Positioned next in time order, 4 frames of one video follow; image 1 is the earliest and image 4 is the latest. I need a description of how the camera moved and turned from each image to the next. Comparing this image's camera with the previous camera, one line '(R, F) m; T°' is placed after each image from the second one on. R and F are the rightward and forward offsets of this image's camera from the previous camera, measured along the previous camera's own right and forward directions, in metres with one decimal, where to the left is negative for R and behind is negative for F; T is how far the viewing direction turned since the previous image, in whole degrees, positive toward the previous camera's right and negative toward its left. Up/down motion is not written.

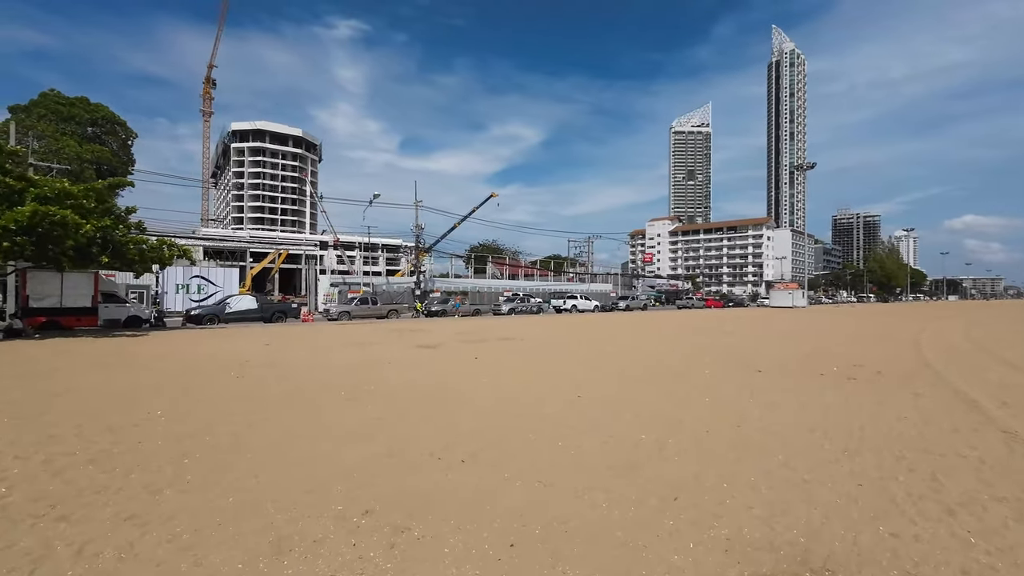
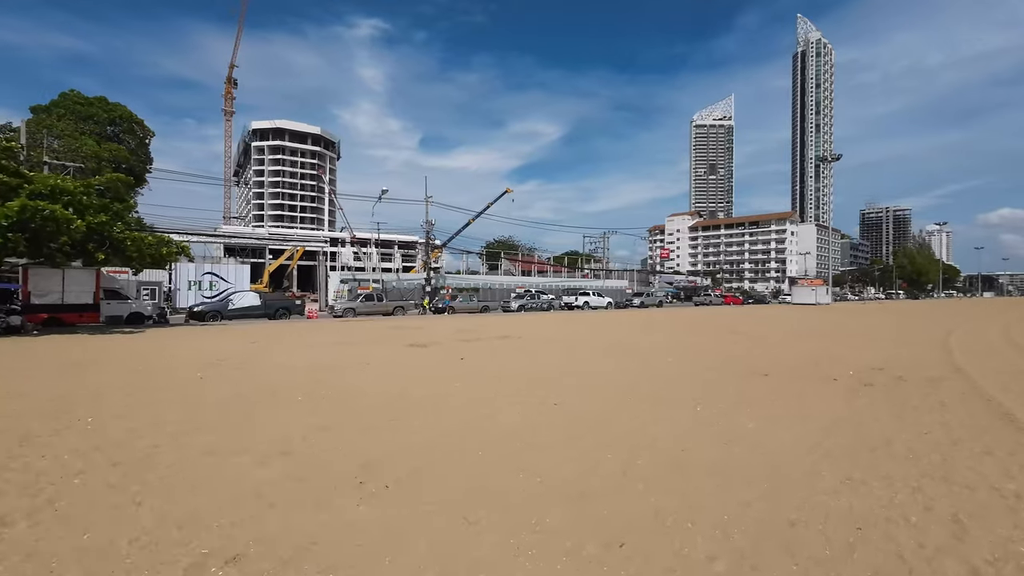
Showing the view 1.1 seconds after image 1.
(+0.8, +0.8) m; -2°
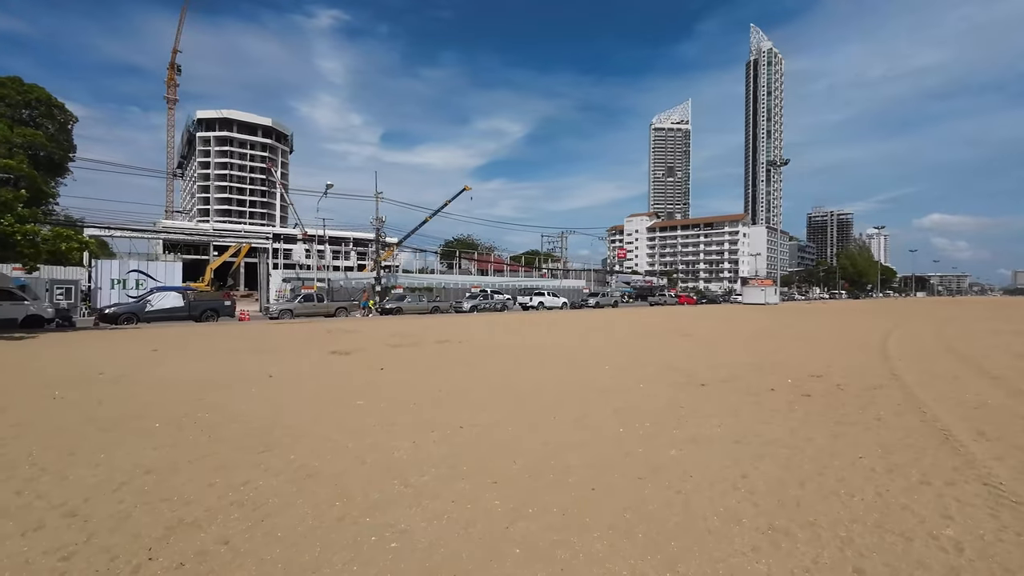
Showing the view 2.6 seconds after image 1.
(+0.9, +1.0) m; +4°
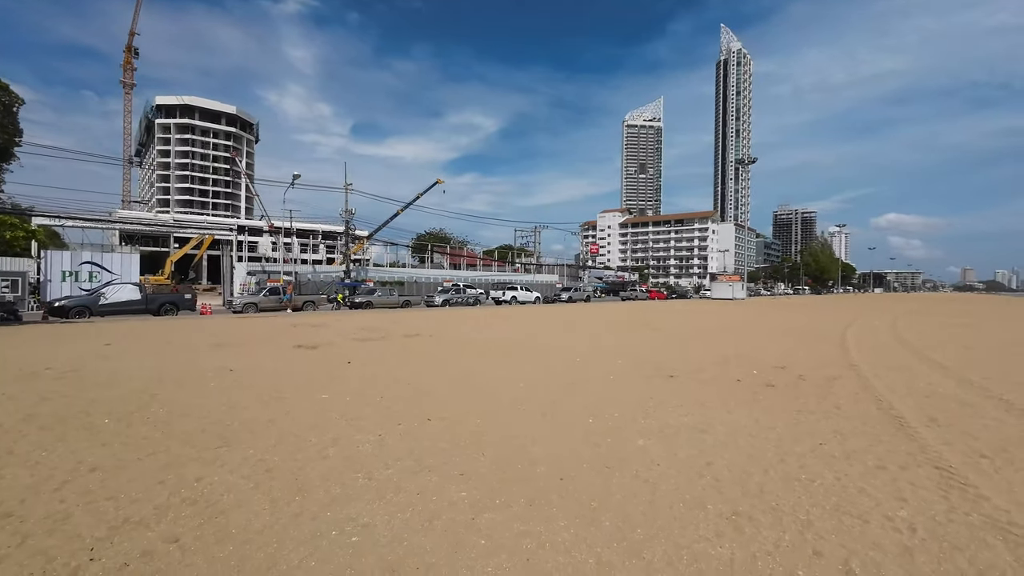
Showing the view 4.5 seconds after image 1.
(+0.1, +0.1) m; +3°
